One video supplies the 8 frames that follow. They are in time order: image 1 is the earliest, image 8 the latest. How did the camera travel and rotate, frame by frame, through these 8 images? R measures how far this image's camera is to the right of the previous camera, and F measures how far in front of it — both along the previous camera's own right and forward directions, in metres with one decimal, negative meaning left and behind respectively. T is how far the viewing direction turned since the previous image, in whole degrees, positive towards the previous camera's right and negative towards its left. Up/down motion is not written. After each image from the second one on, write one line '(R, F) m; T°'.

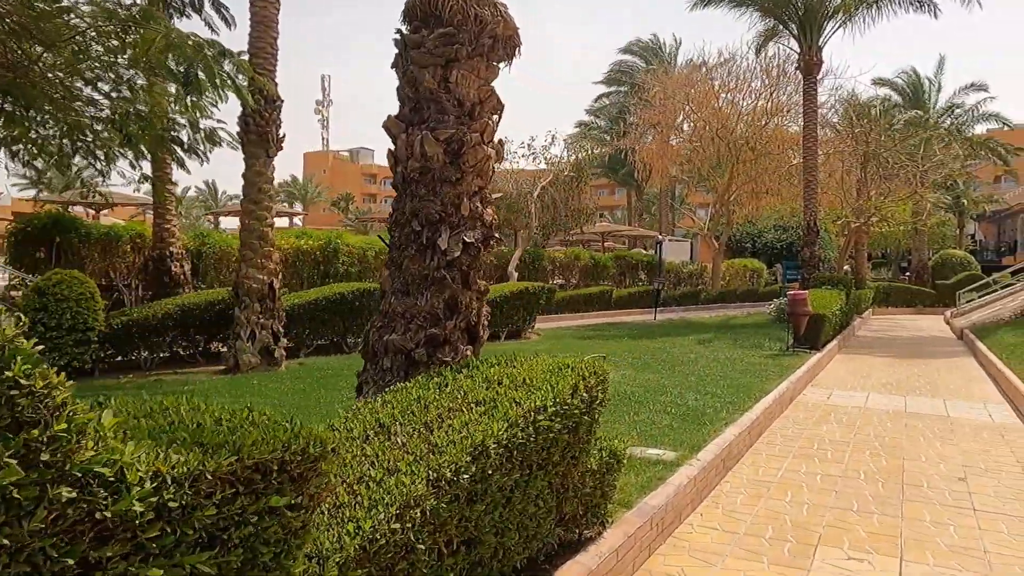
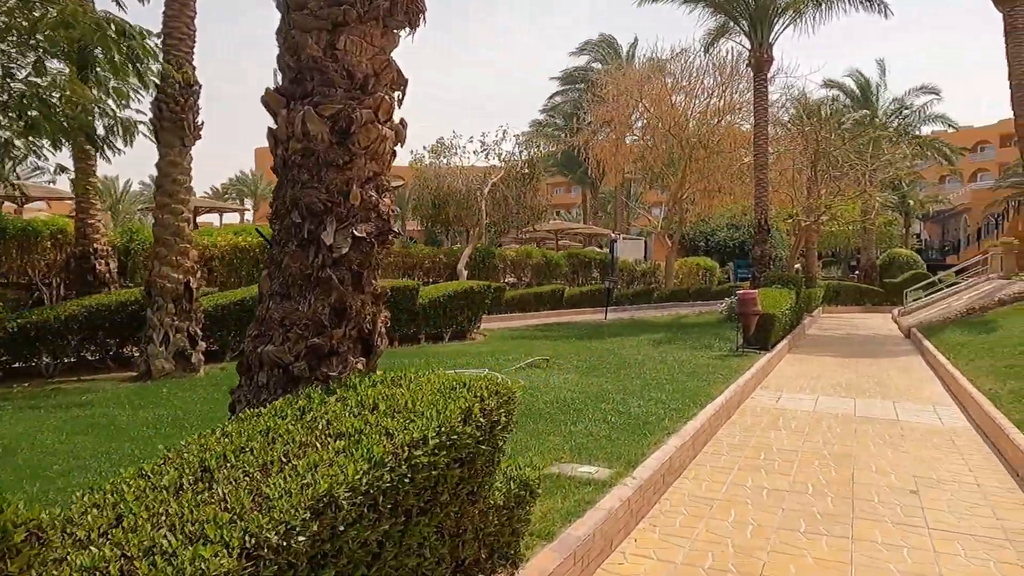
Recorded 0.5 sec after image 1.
(+0.3, +0.5) m; +3°
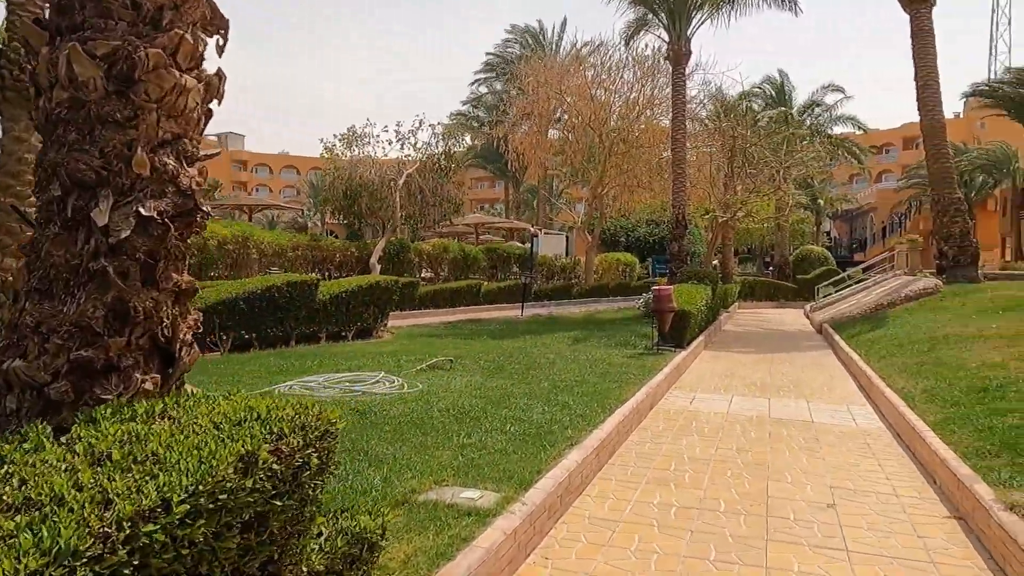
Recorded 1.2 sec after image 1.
(+0.3, +0.7) m; +6°
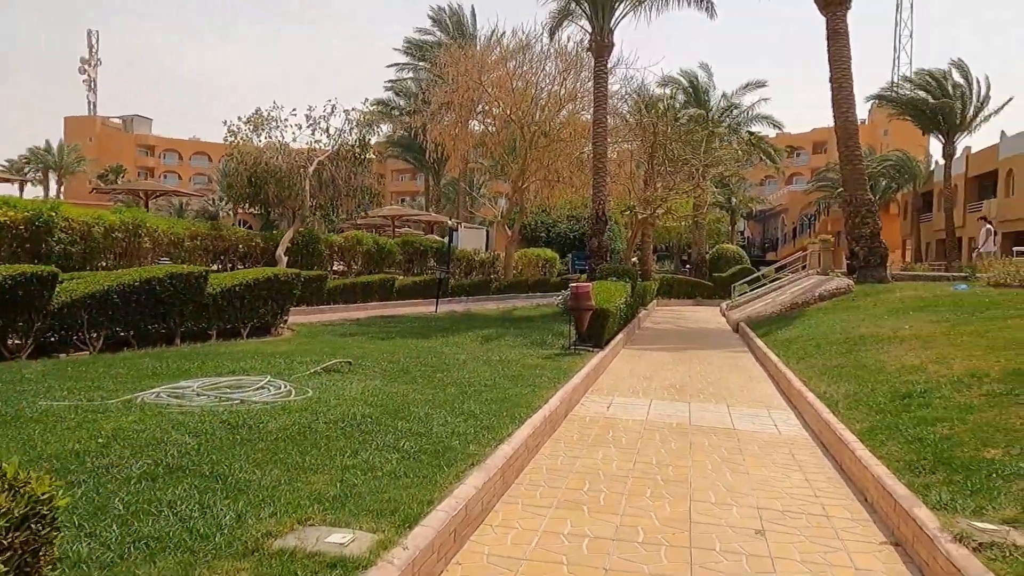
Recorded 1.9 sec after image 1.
(+0.2, +0.7) m; +6°
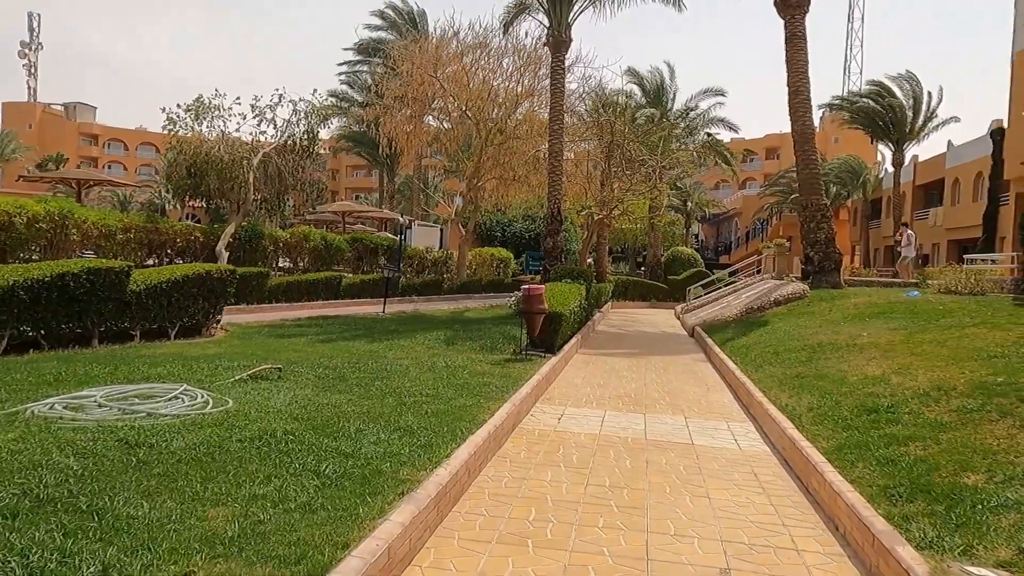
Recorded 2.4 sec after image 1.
(+0.1, +0.6) m; +3°
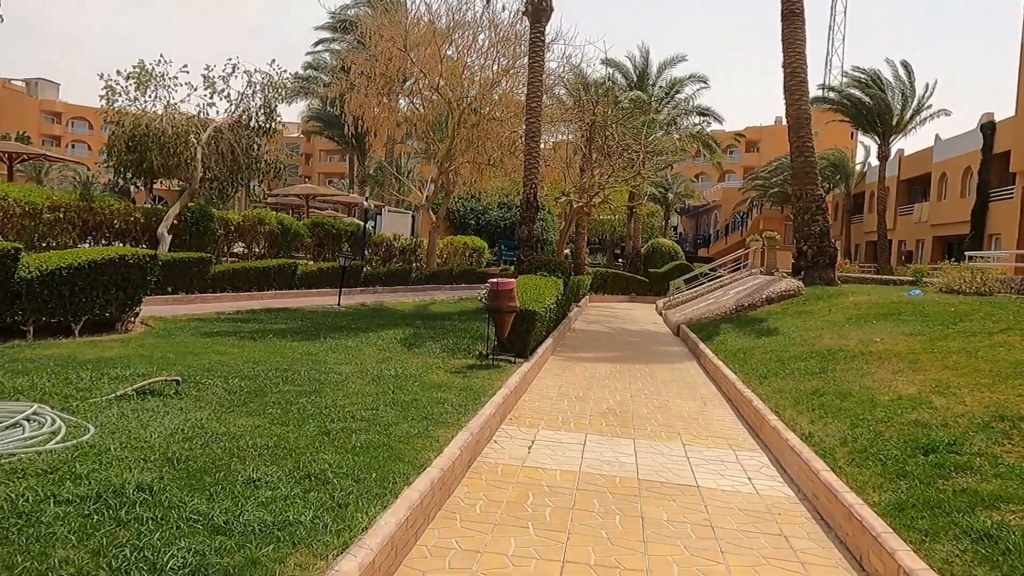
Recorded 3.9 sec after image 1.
(+0.1, +1.6) m; +2°
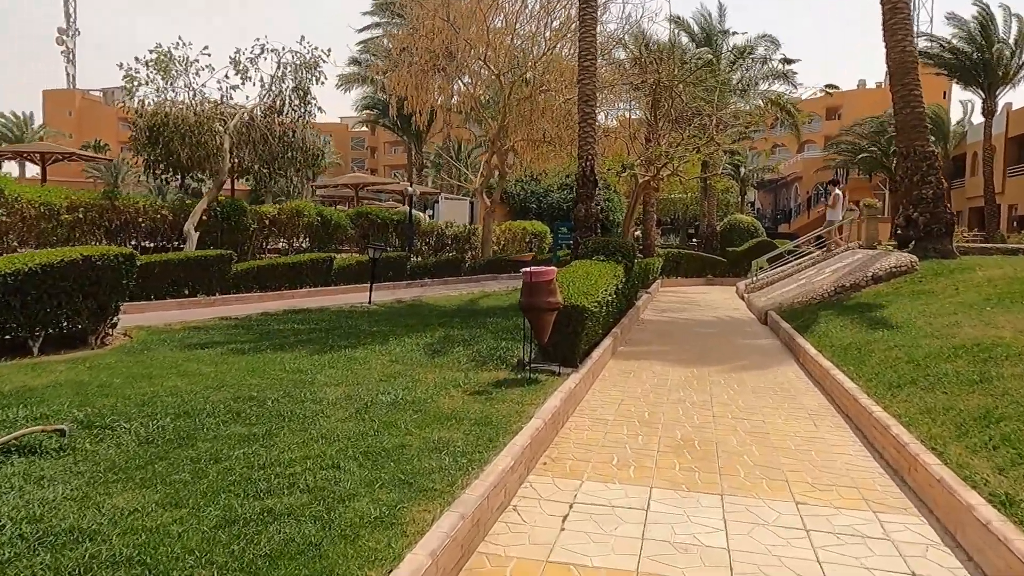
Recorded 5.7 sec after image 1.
(+0.3, +2.1) m; -5°
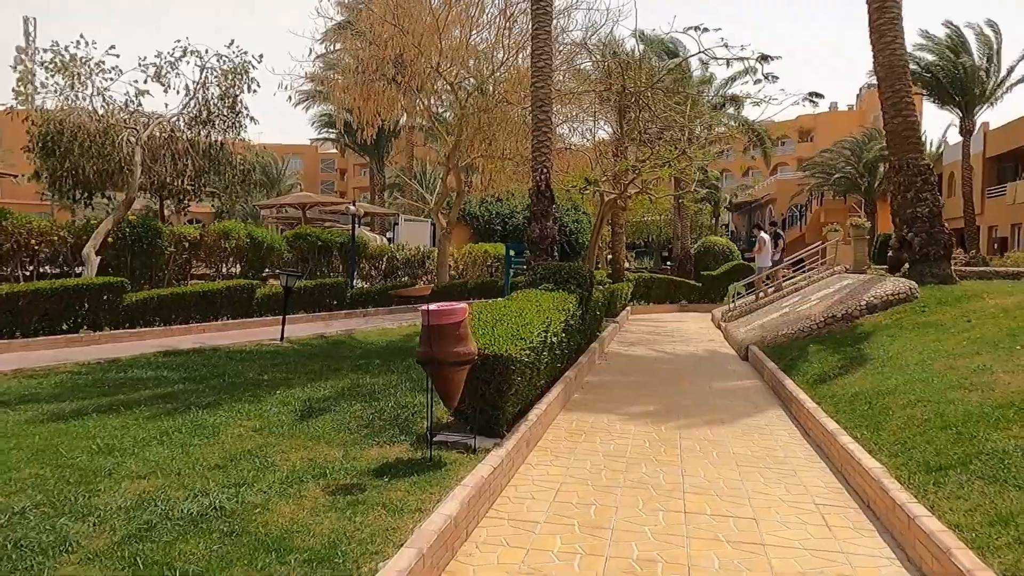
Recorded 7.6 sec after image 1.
(+0.6, +2.0) m; +2°
